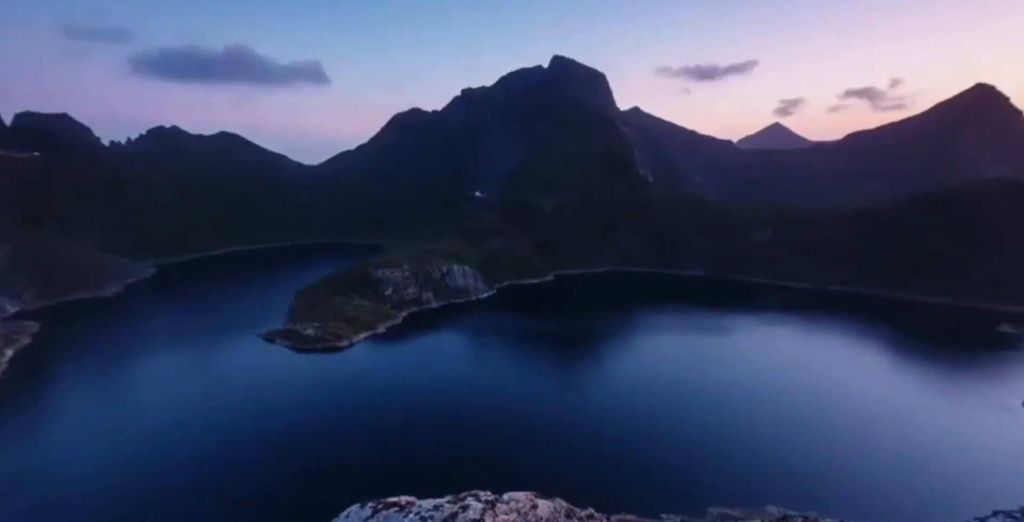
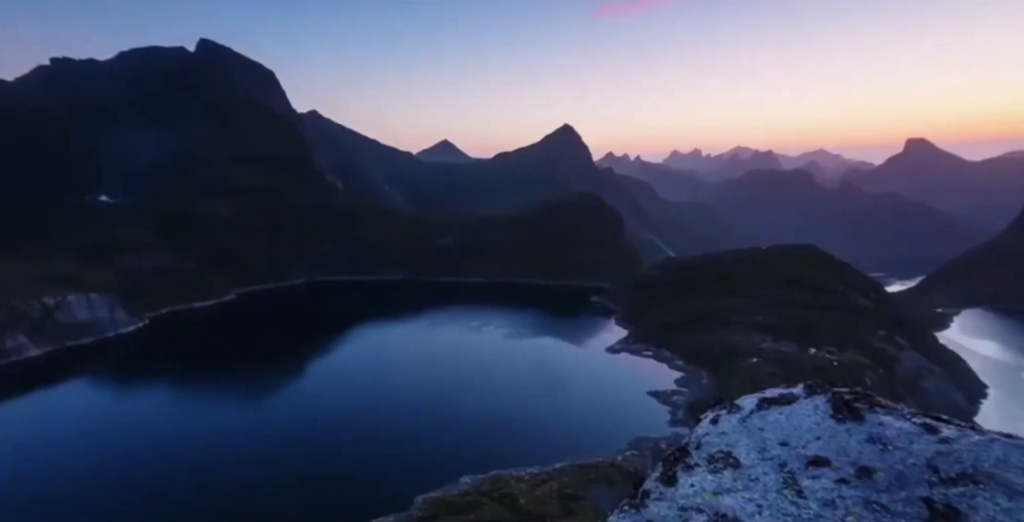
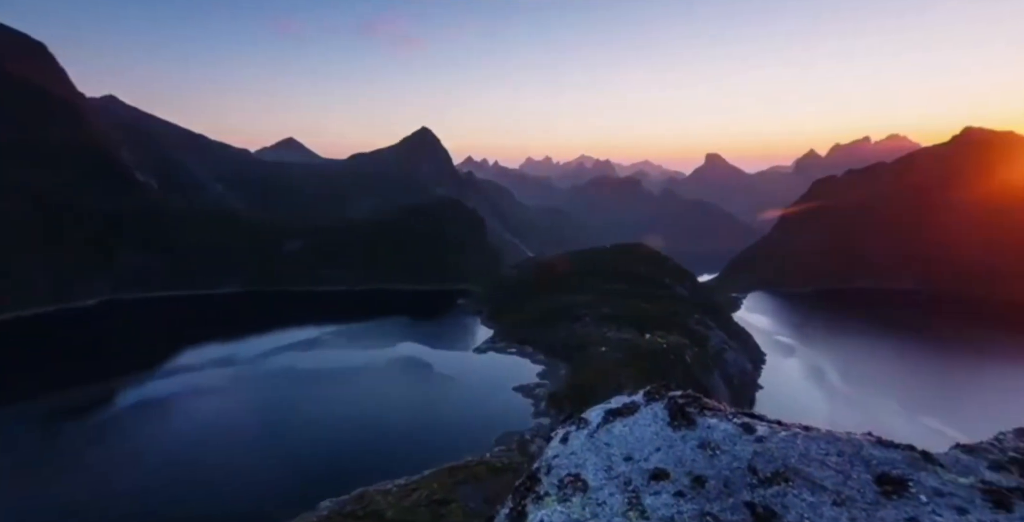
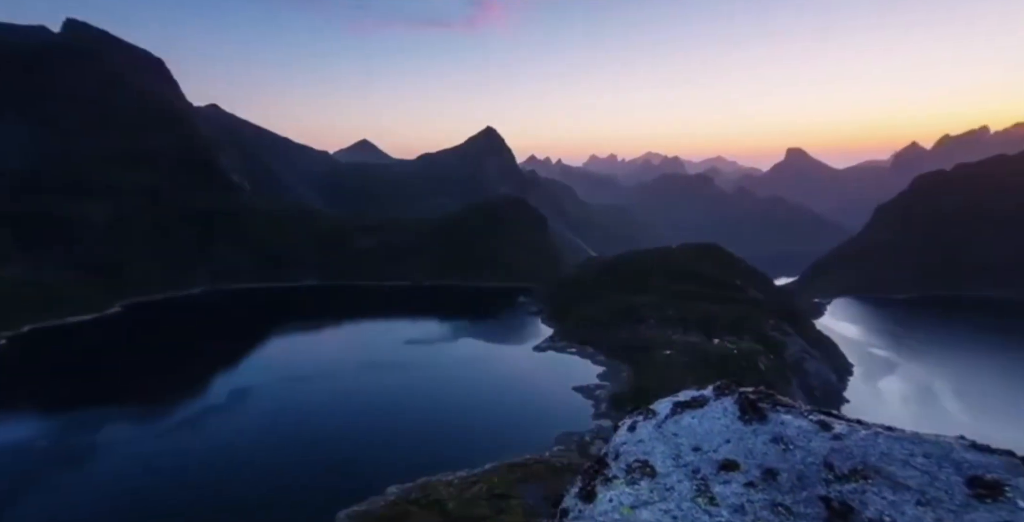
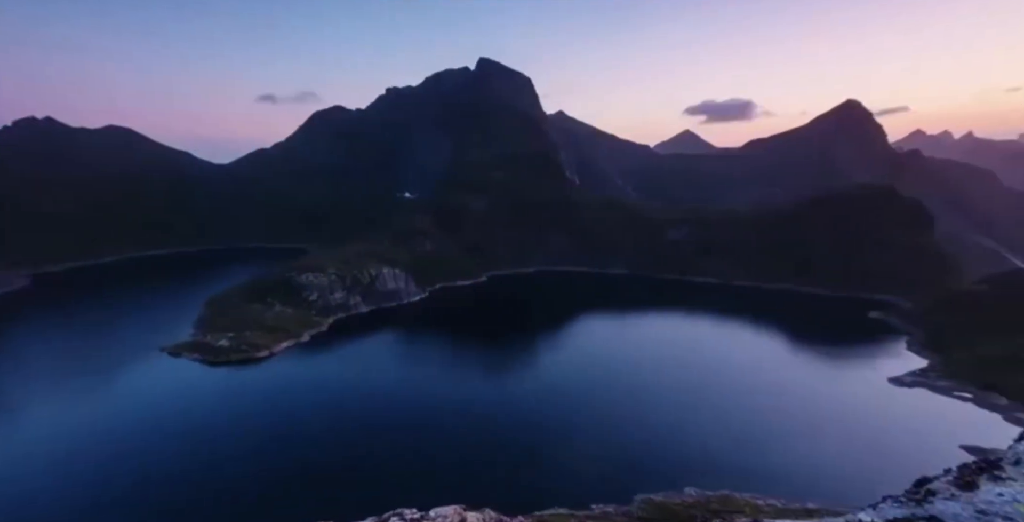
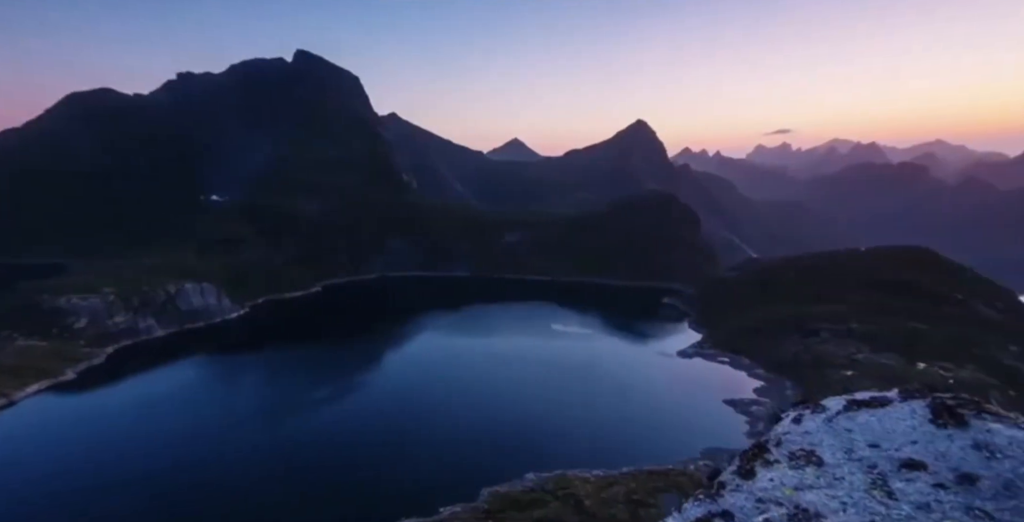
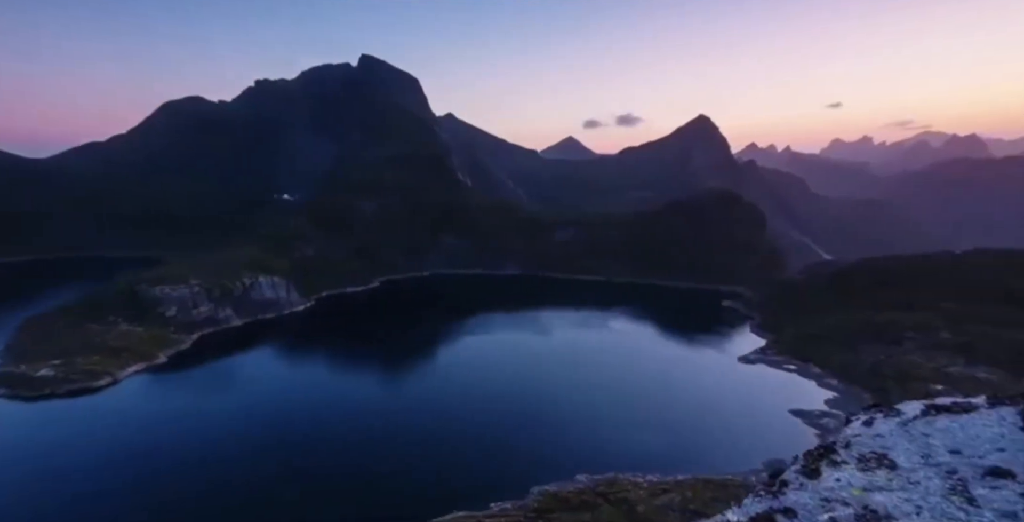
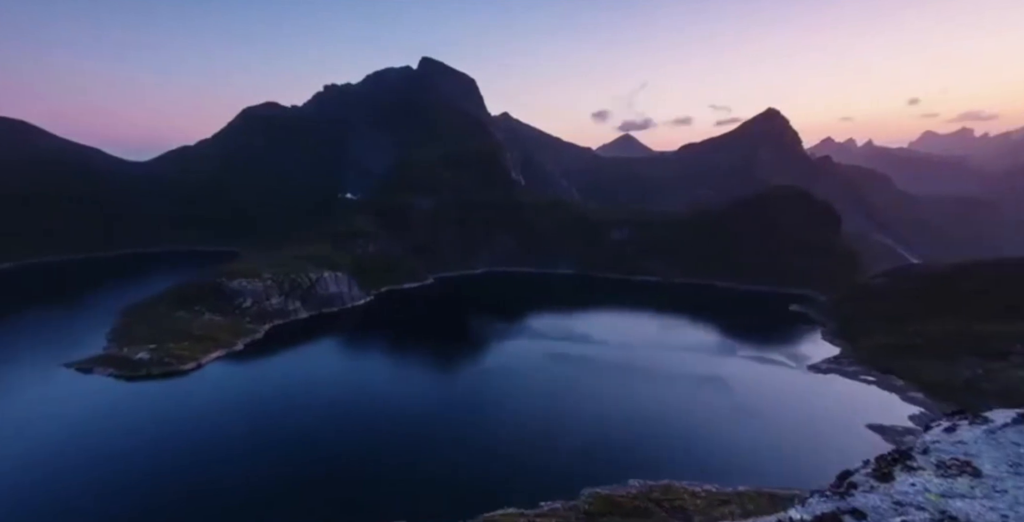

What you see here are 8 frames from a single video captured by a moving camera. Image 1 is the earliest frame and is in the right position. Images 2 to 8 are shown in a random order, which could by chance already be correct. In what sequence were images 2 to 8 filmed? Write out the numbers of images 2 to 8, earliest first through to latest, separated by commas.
5, 8, 7, 6, 2, 4, 3
